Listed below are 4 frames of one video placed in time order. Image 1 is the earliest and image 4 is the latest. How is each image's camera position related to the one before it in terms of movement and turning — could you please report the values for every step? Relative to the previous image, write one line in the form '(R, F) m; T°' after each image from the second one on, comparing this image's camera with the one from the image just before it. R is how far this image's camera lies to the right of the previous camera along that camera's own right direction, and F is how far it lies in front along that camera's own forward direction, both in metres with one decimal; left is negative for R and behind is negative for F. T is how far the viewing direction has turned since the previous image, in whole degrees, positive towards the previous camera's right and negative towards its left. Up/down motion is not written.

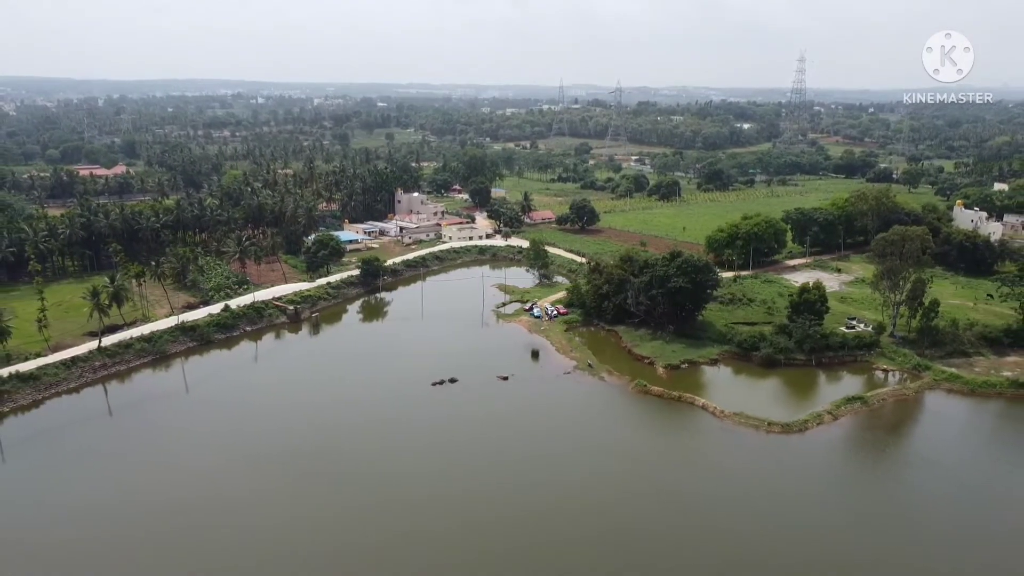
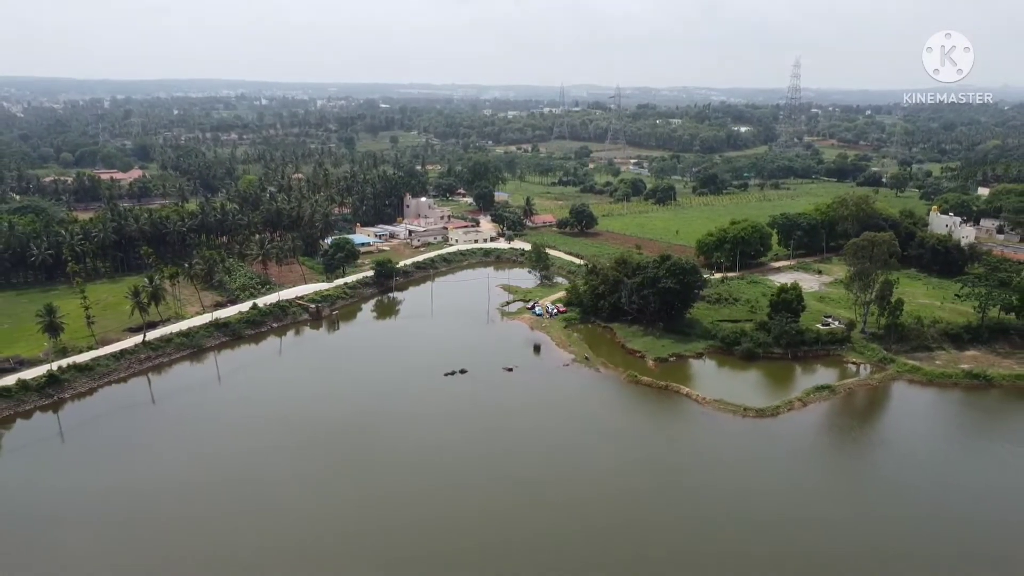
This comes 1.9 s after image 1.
(-0.1, -2.7) m; 0°
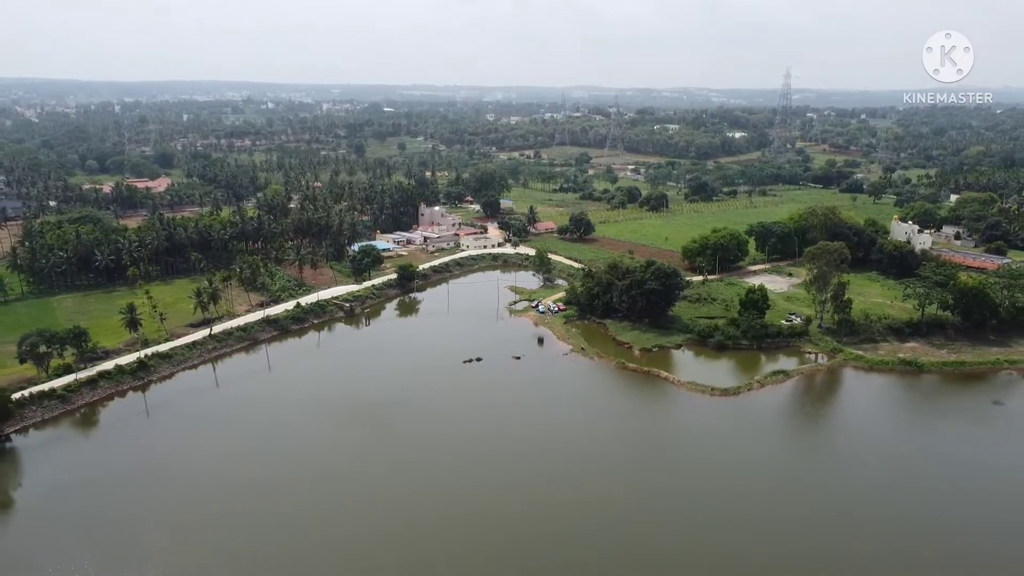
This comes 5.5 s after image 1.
(-0.3, -5.1) m; 0°
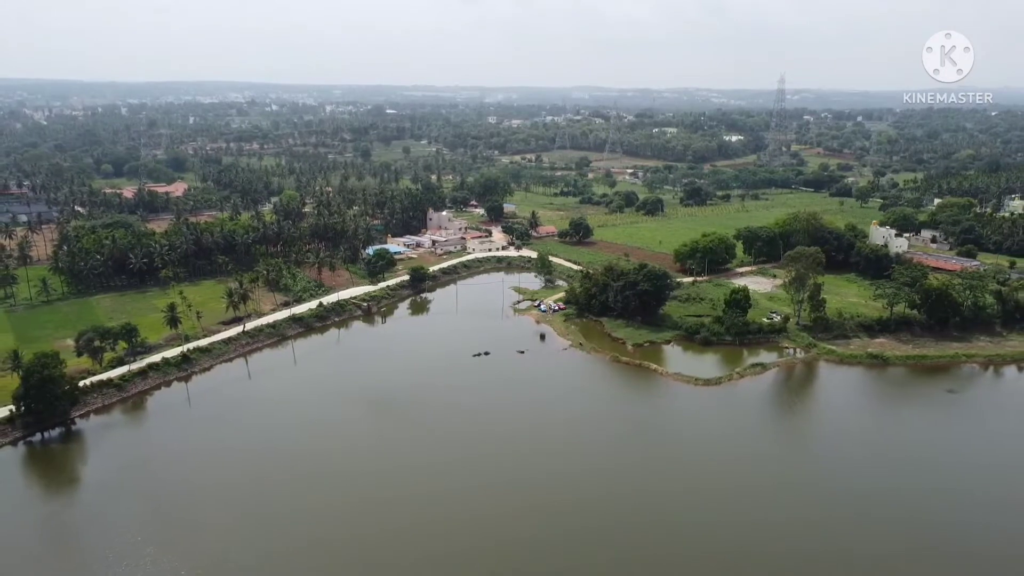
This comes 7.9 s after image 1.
(-0.2, -3.4) m; 0°
